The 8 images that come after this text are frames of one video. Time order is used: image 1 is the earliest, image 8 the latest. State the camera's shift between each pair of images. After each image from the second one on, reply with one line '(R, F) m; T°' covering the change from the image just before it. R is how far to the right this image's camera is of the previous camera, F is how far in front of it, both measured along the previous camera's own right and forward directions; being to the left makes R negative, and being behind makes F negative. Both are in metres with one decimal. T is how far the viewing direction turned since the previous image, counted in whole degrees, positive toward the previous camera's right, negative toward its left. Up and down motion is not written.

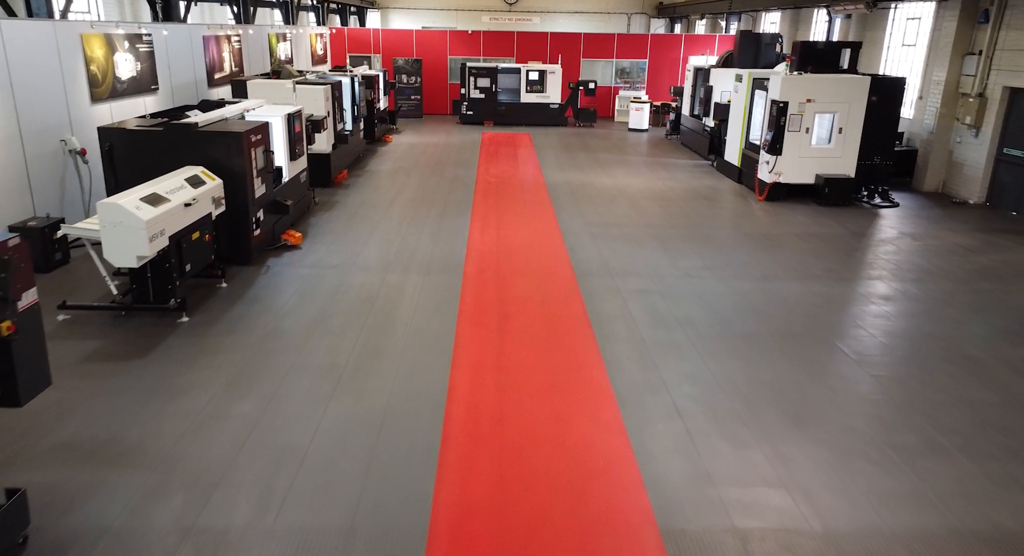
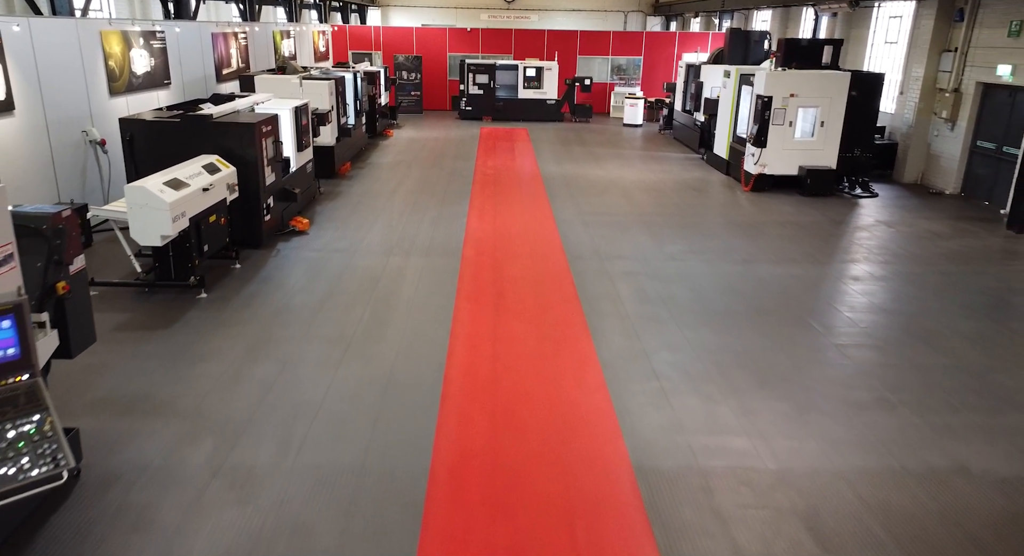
(0.0, -0.4) m; 0°
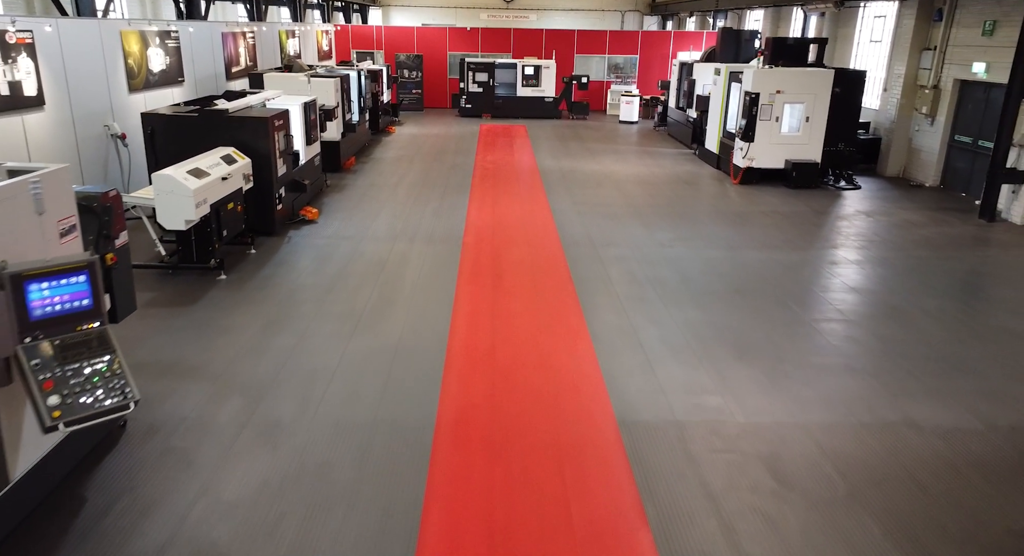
(0.0, -0.4) m; 0°
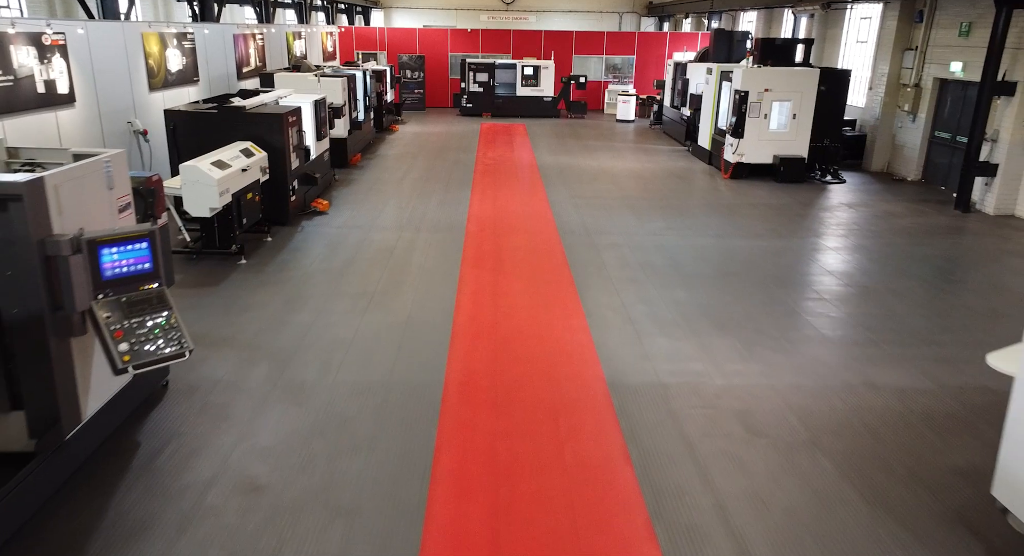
(0.0, -0.4) m; 0°
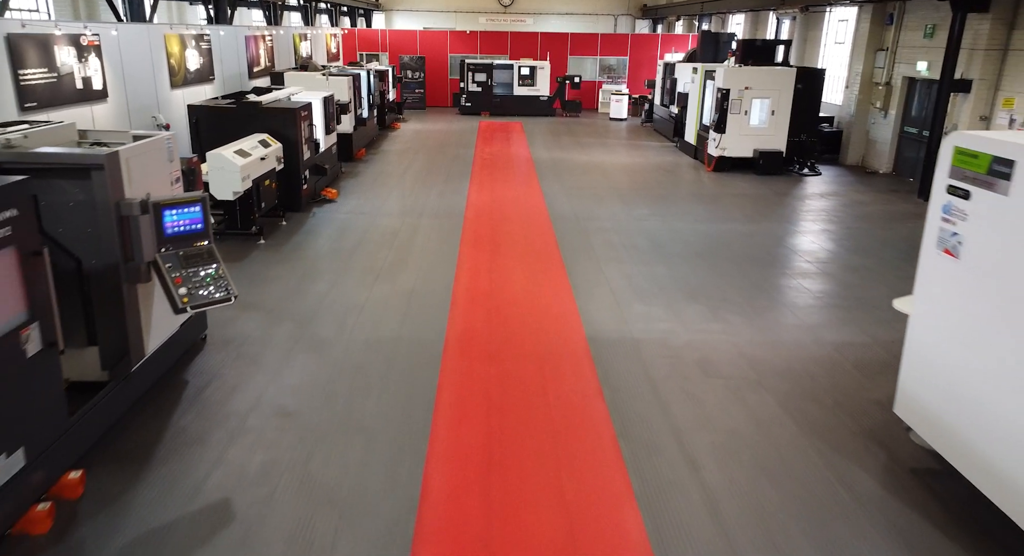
(+0.1, -0.6) m; 0°
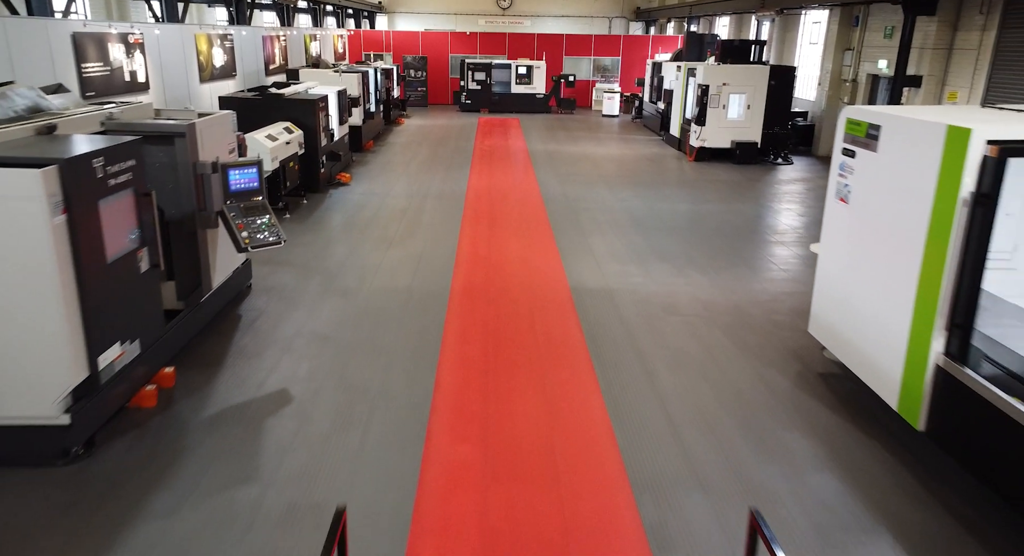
(0.0, -0.9) m; 0°
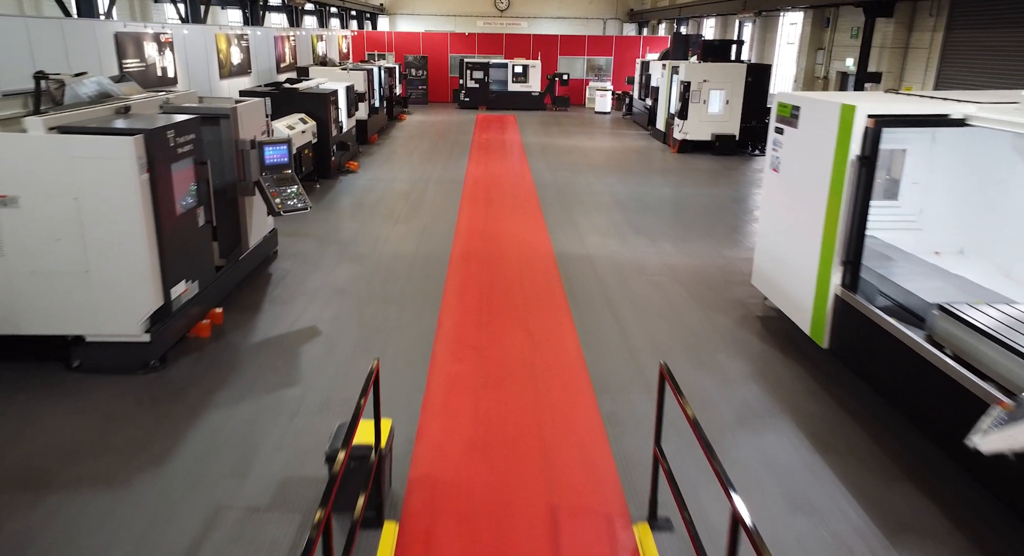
(+0.1, -0.8) m; 0°
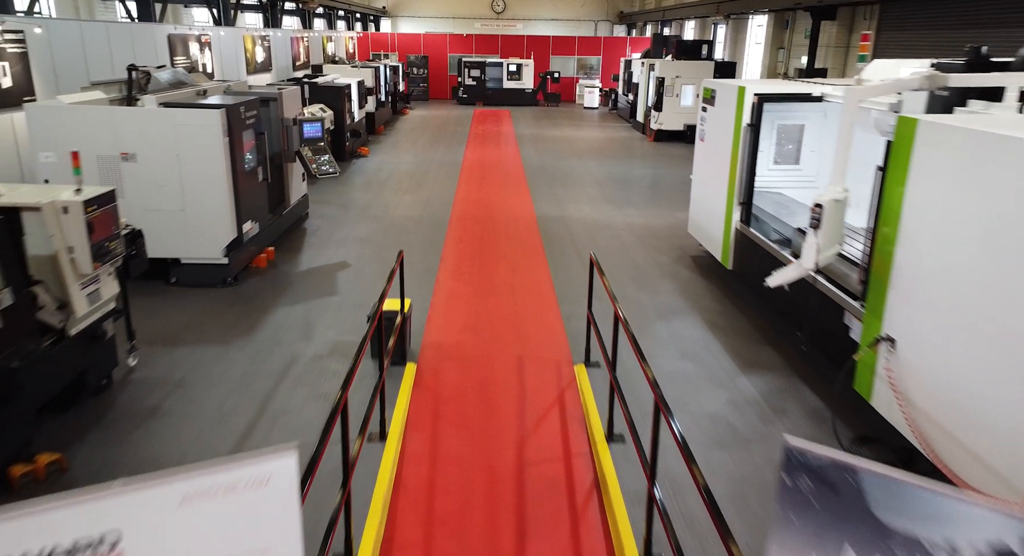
(+0.1, -1.4) m; 0°
